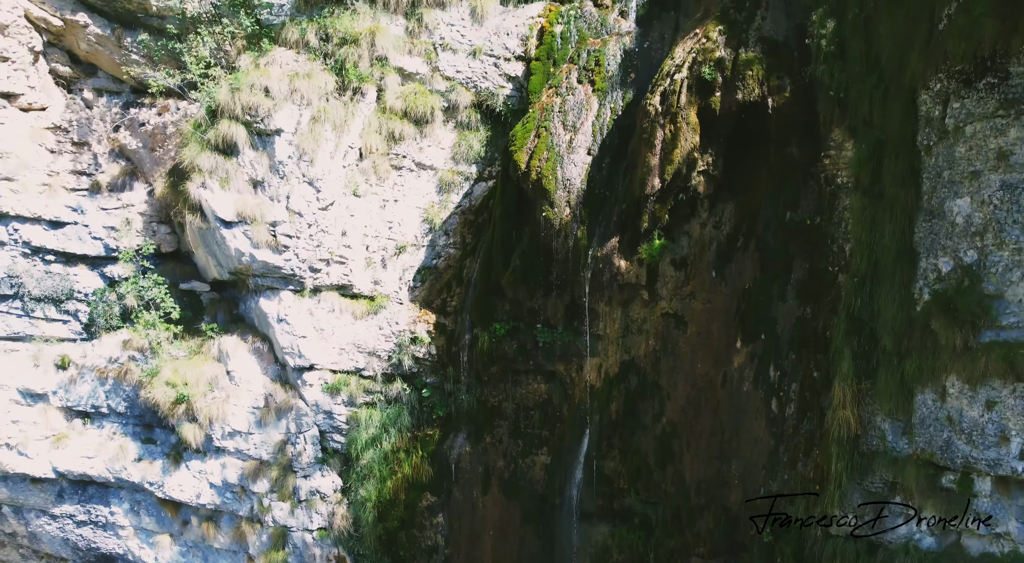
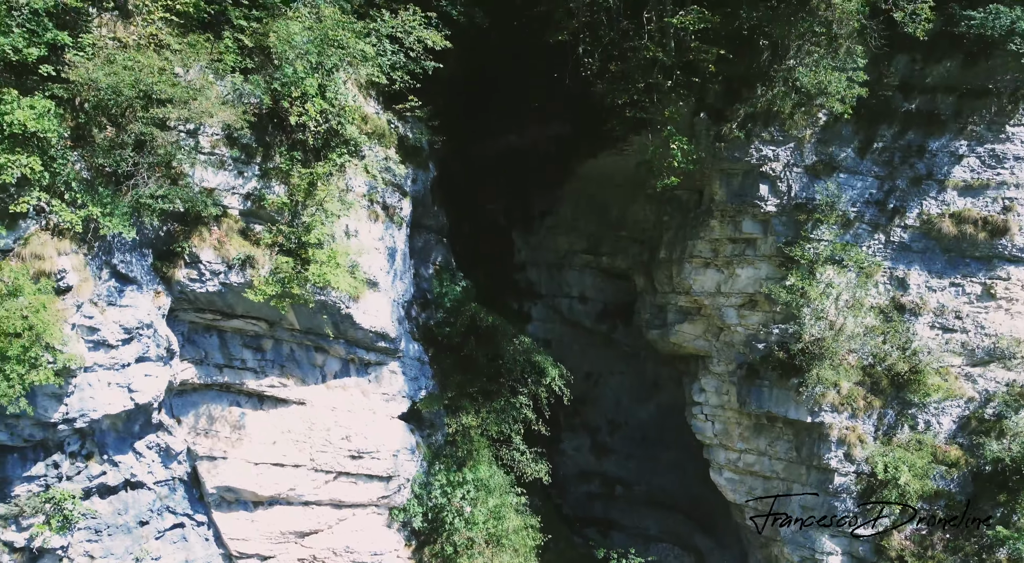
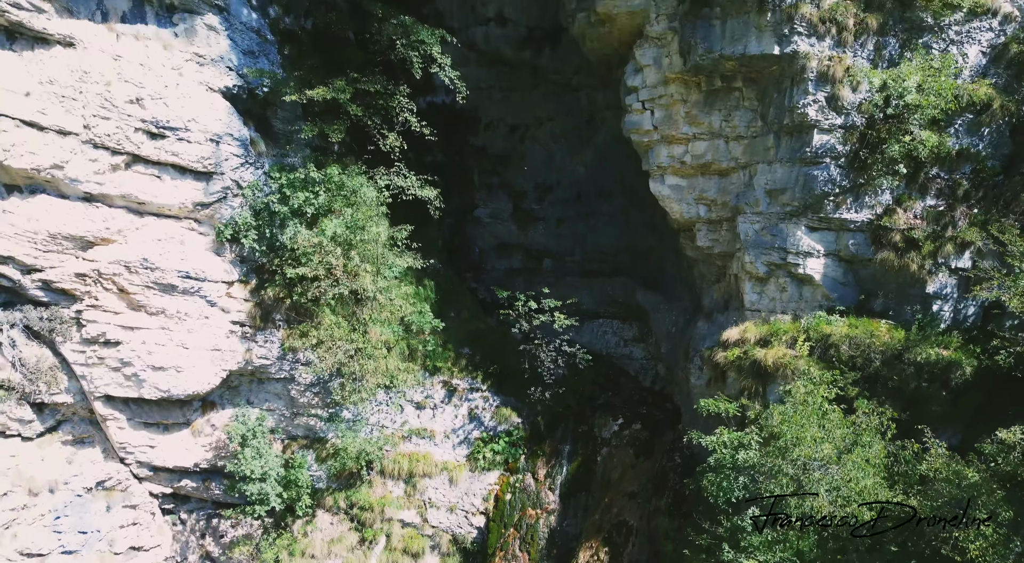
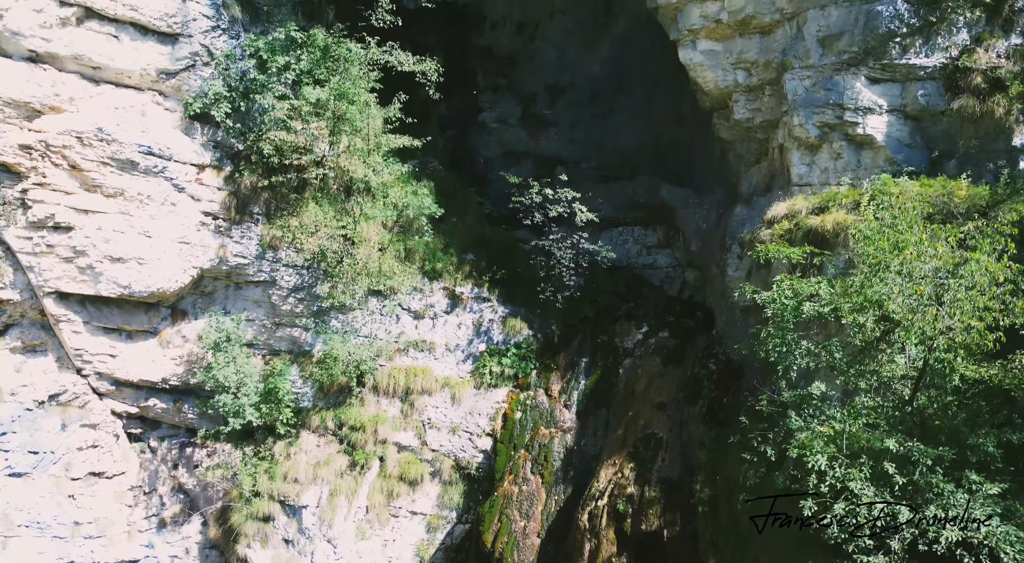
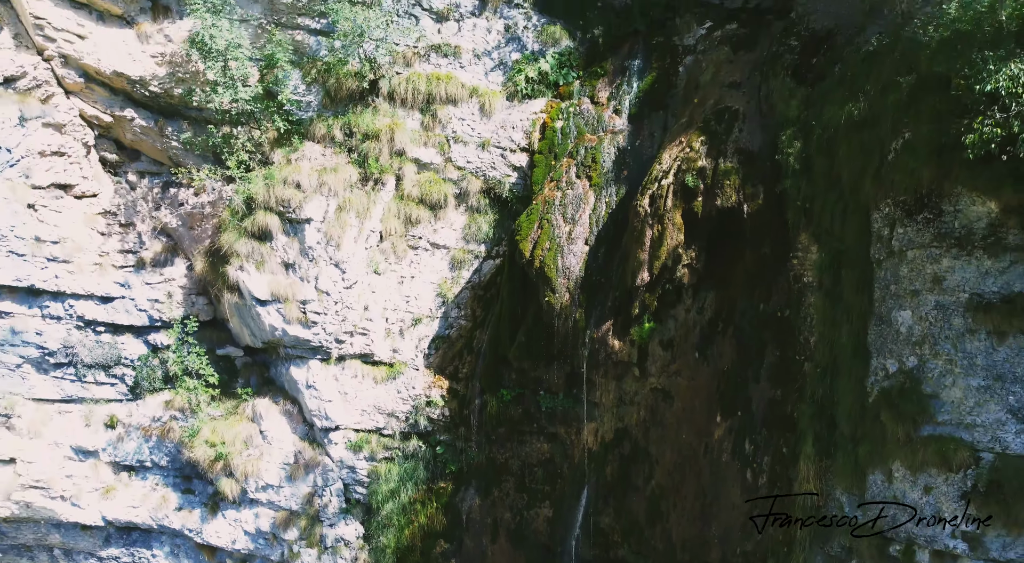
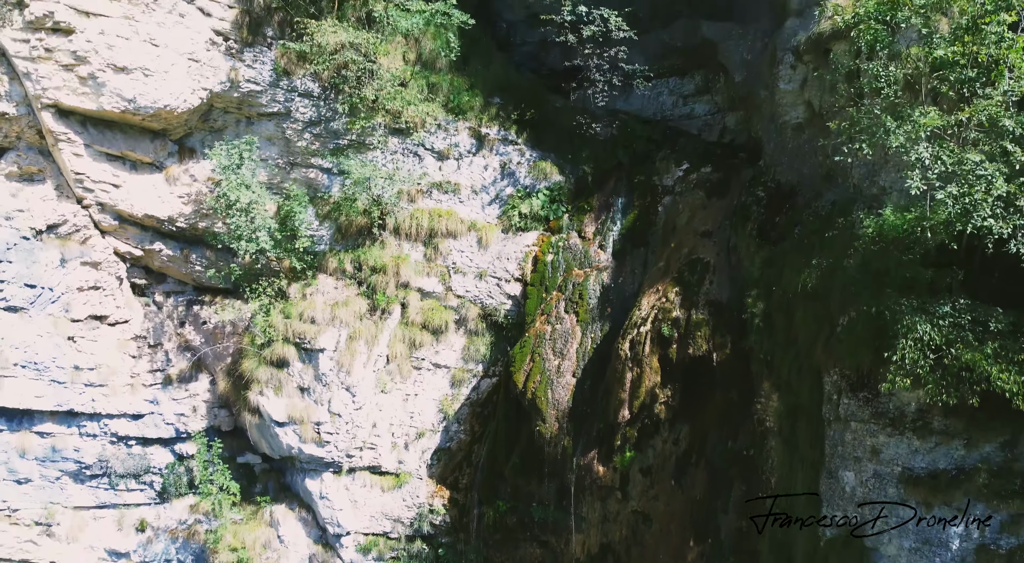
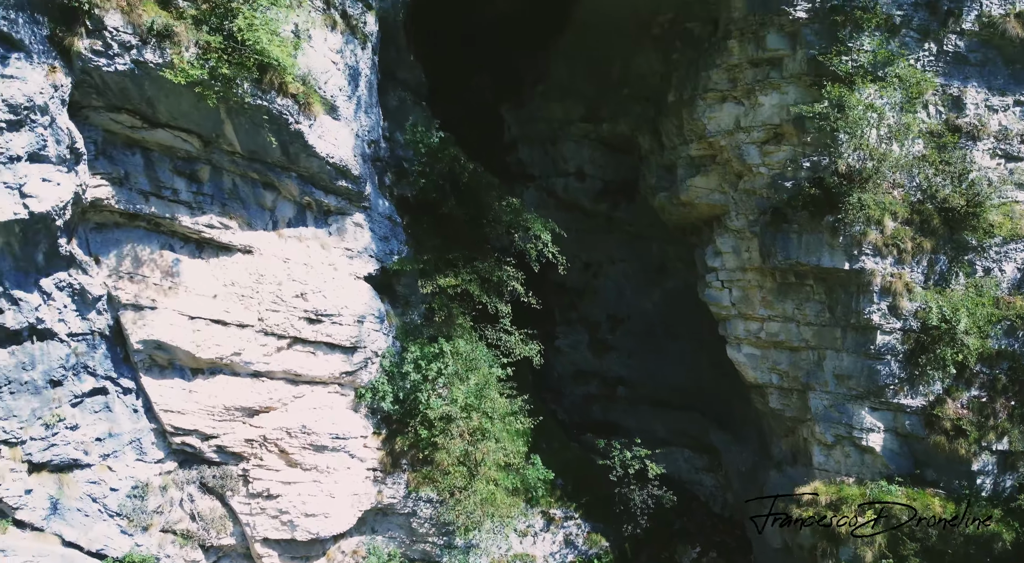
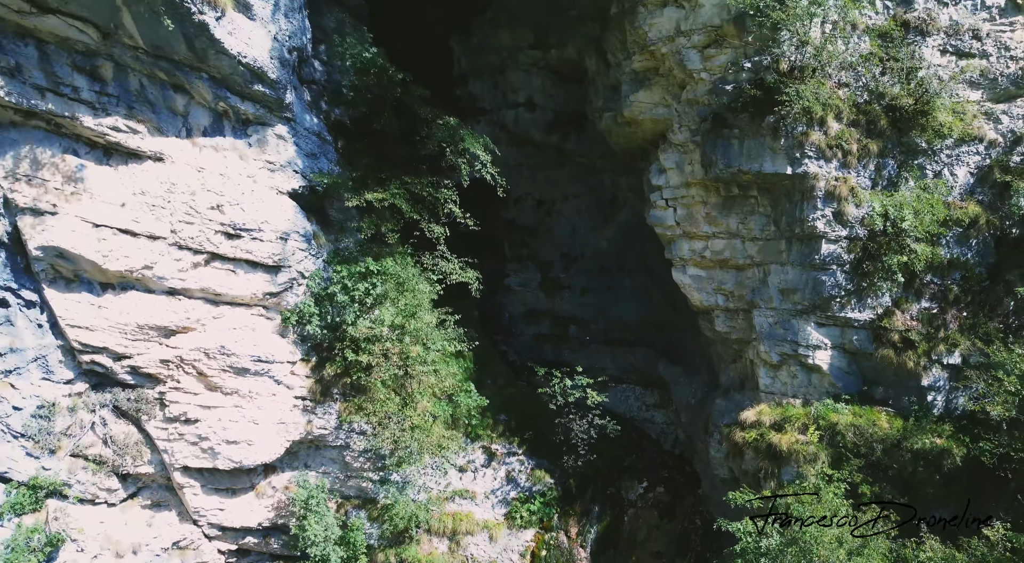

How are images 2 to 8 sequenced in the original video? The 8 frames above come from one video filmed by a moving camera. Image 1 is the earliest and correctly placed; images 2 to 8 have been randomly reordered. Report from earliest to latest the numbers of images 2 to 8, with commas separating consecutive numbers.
5, 6, 4, 3, 8, 7, 2
